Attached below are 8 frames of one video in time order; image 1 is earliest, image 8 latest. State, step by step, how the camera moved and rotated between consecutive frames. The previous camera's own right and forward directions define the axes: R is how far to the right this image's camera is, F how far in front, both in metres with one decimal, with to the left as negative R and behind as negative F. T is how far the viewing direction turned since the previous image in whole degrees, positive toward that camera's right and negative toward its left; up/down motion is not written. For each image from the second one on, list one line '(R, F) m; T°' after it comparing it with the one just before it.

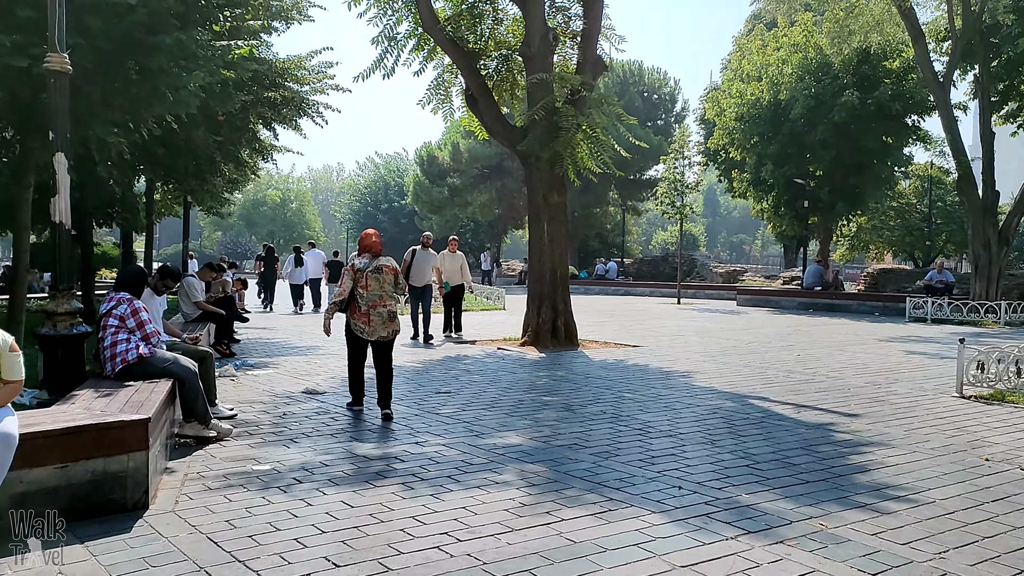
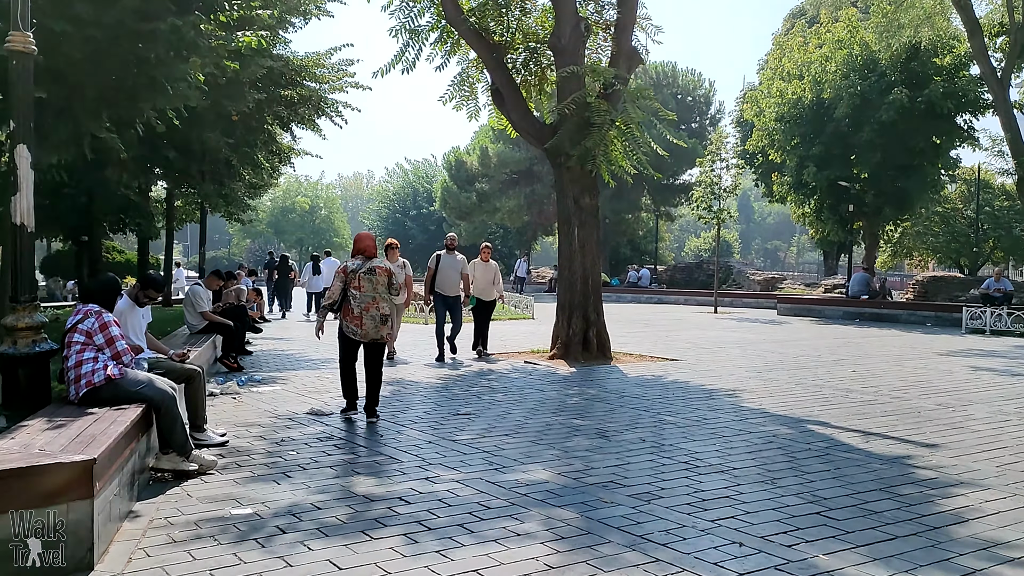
(0.0, +0.9) m; -2°
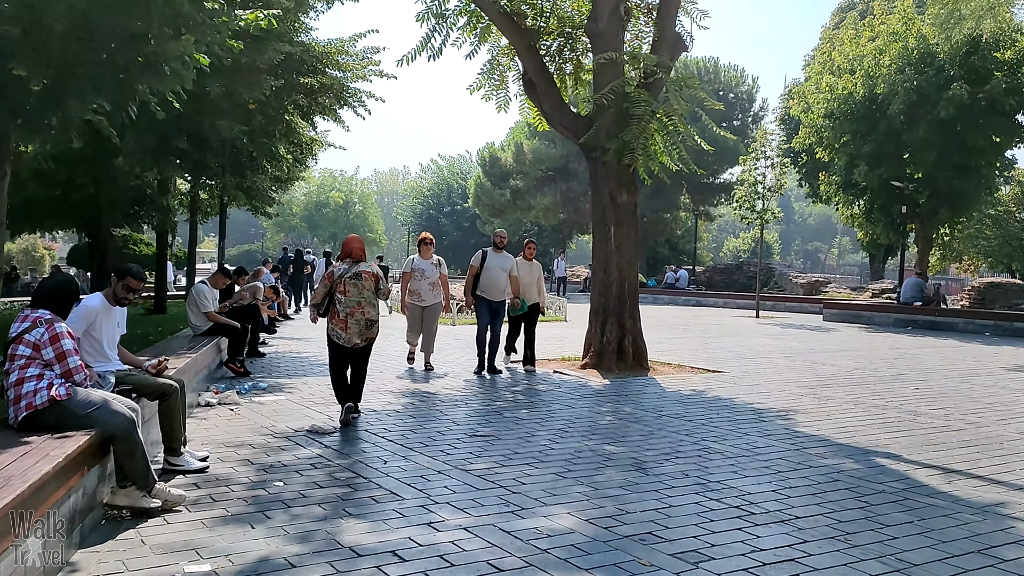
(+0.1, +0.9) m; -2°
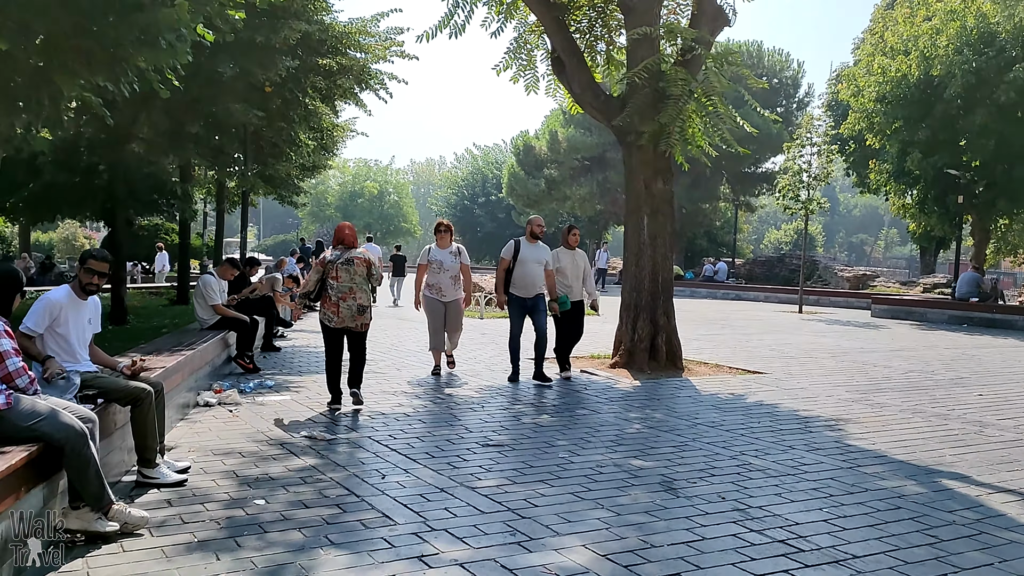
(+0.2, +0.7) m; -3°
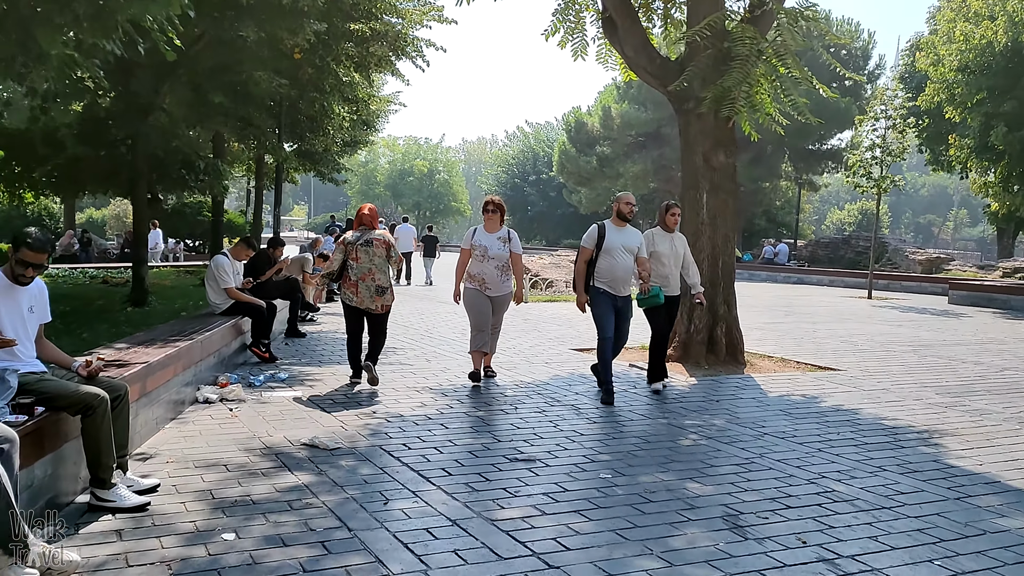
(+0.1, +1.0) m; -4°
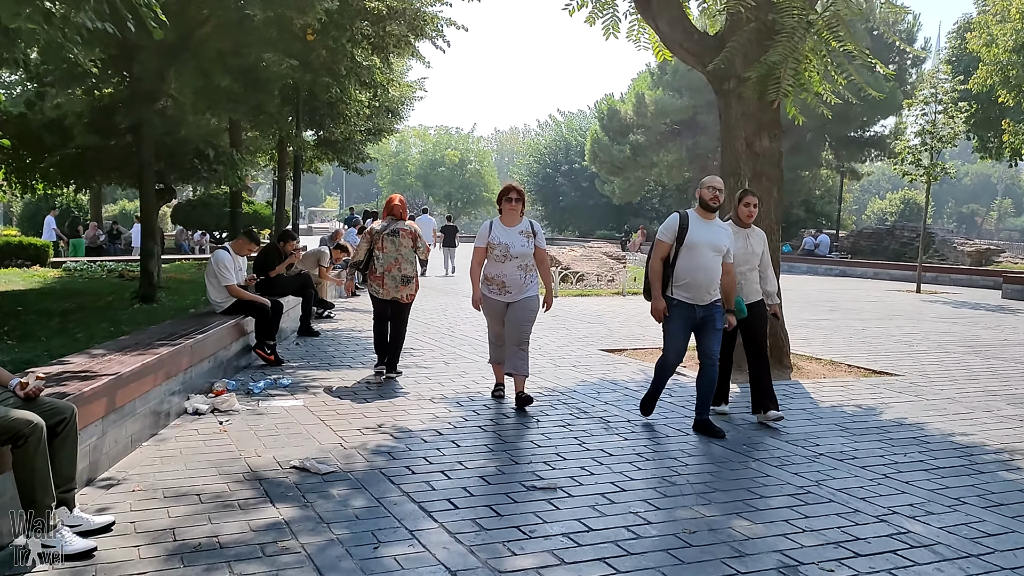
(+0.1, +0.7) m; -2°
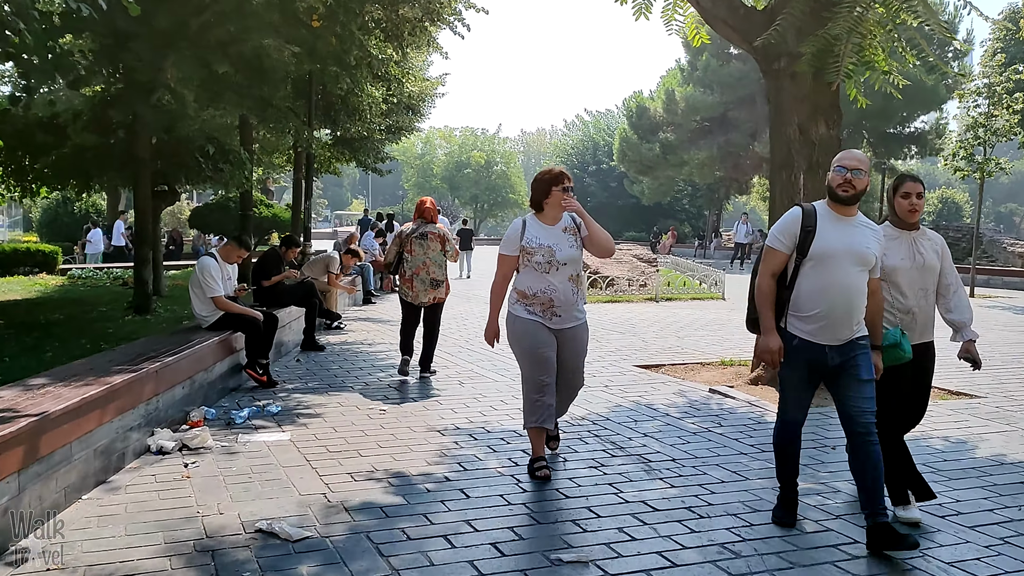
(0.0, +1.0) m; -2°
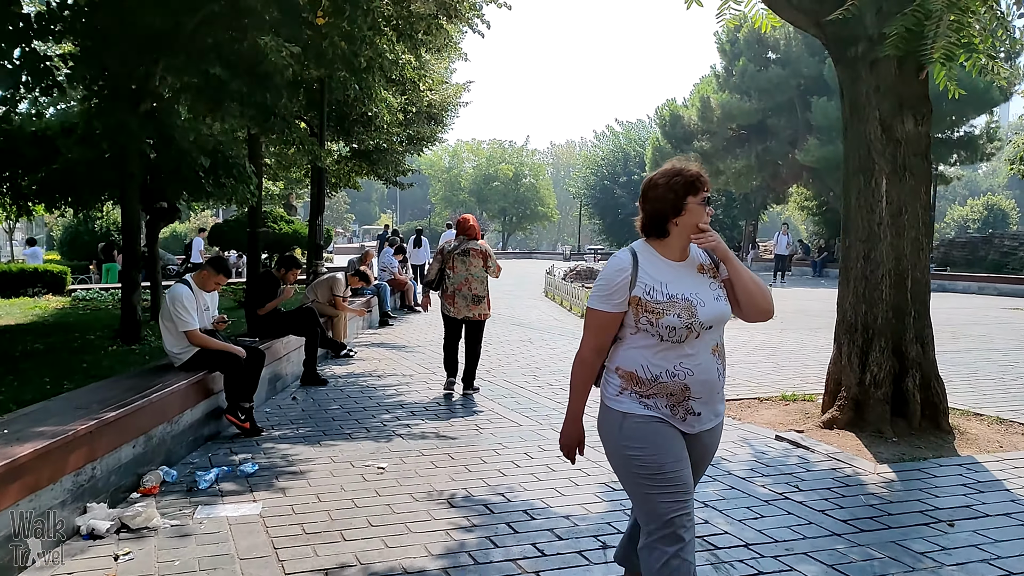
(0.0, +1.2) m; -2°
